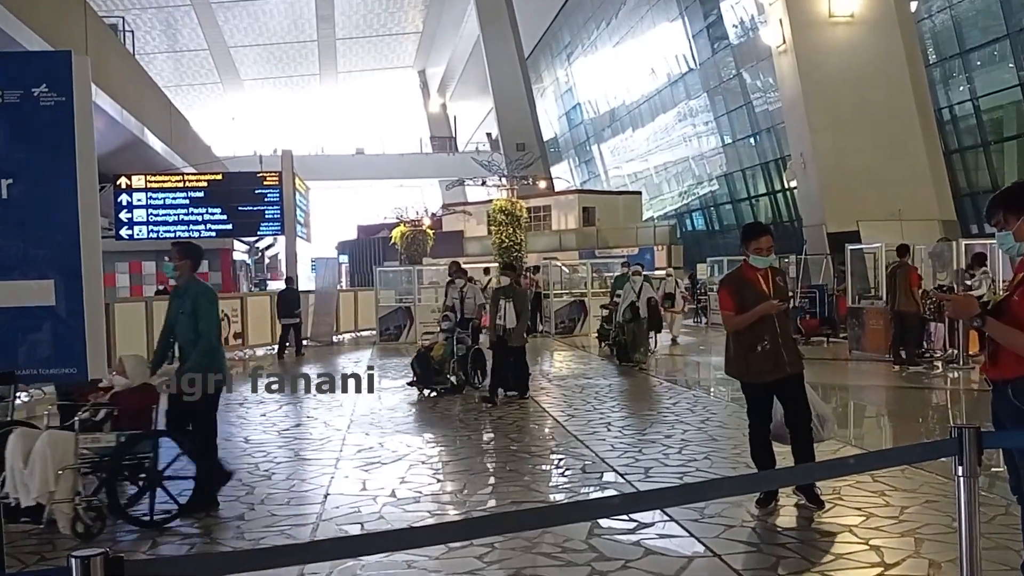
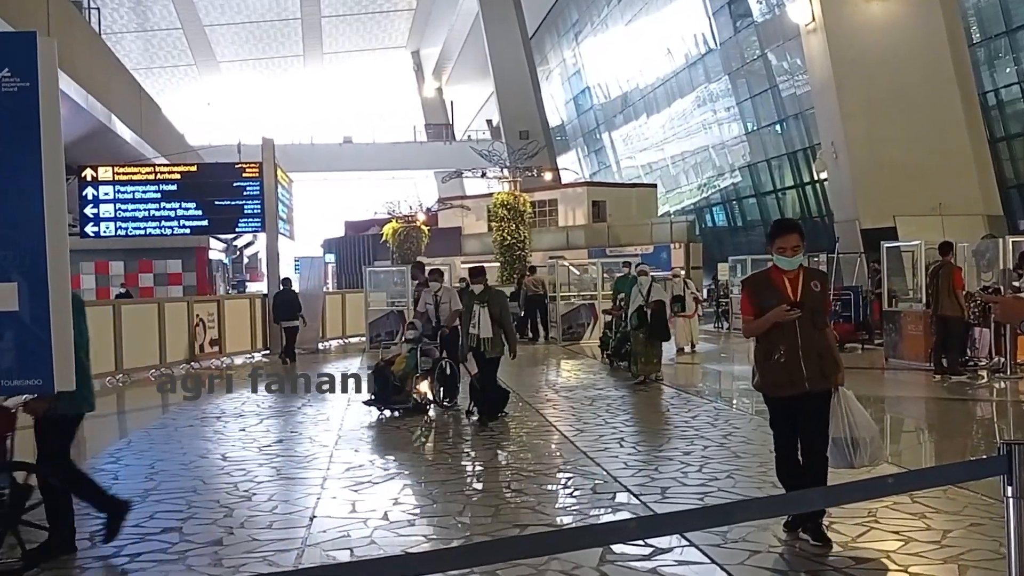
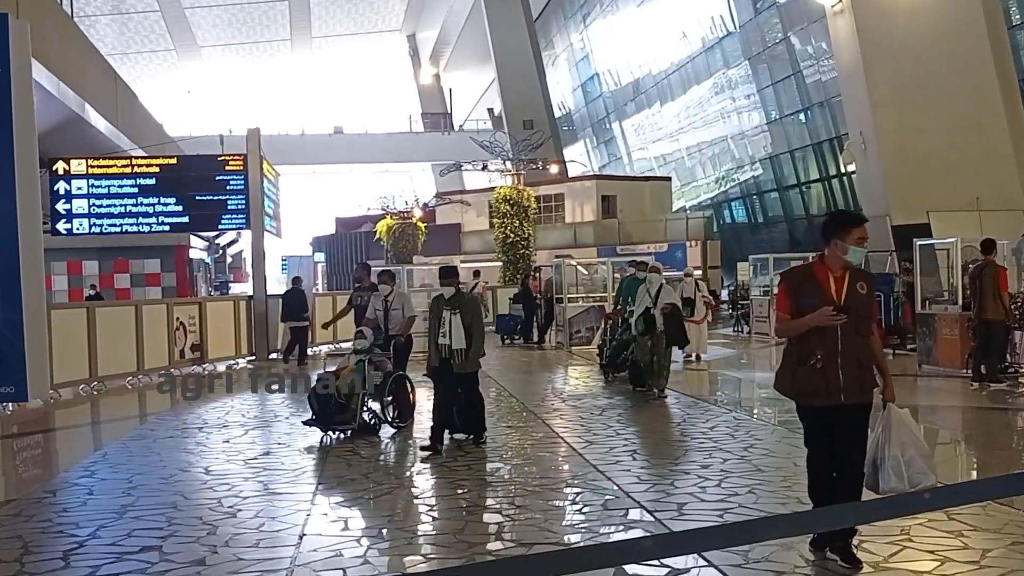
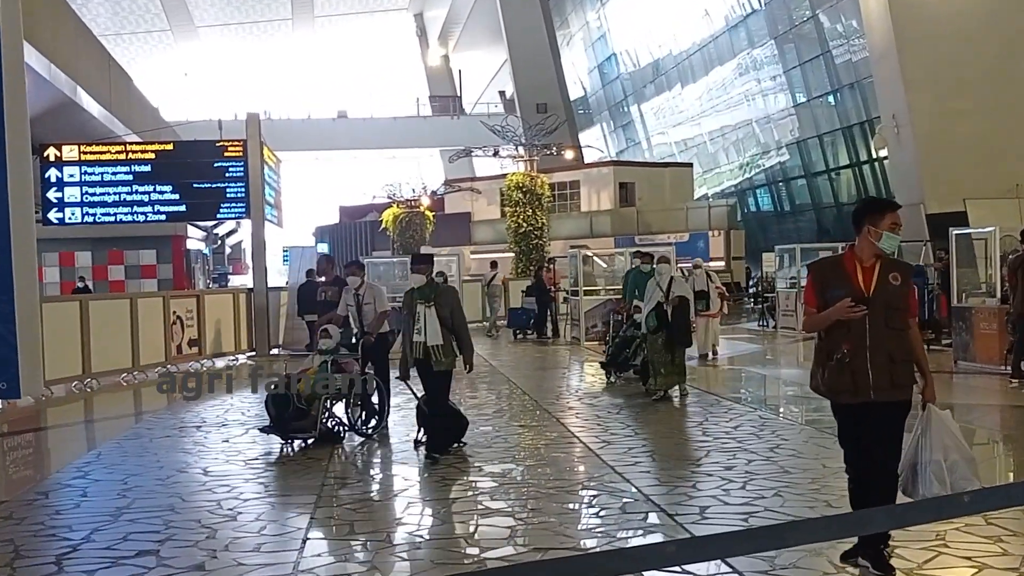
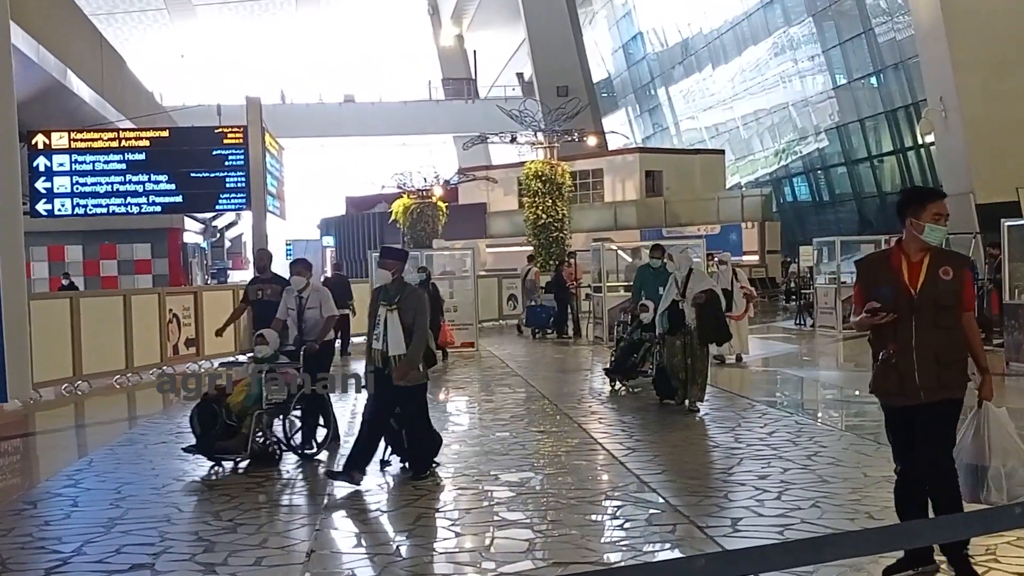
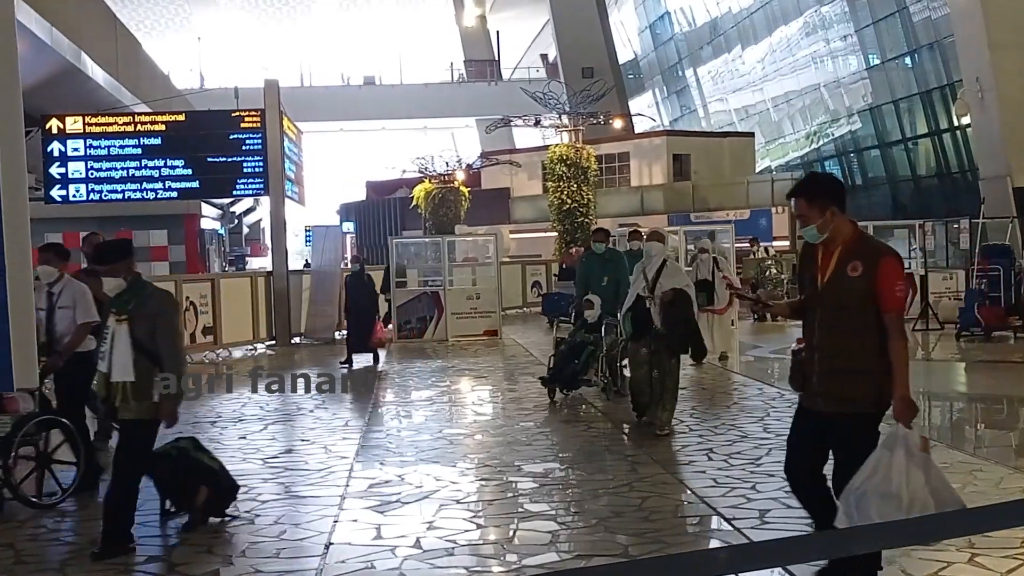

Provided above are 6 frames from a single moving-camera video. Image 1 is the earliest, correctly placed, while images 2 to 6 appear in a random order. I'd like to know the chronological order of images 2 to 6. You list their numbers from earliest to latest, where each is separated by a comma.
2, 3, 4, 5, 6
